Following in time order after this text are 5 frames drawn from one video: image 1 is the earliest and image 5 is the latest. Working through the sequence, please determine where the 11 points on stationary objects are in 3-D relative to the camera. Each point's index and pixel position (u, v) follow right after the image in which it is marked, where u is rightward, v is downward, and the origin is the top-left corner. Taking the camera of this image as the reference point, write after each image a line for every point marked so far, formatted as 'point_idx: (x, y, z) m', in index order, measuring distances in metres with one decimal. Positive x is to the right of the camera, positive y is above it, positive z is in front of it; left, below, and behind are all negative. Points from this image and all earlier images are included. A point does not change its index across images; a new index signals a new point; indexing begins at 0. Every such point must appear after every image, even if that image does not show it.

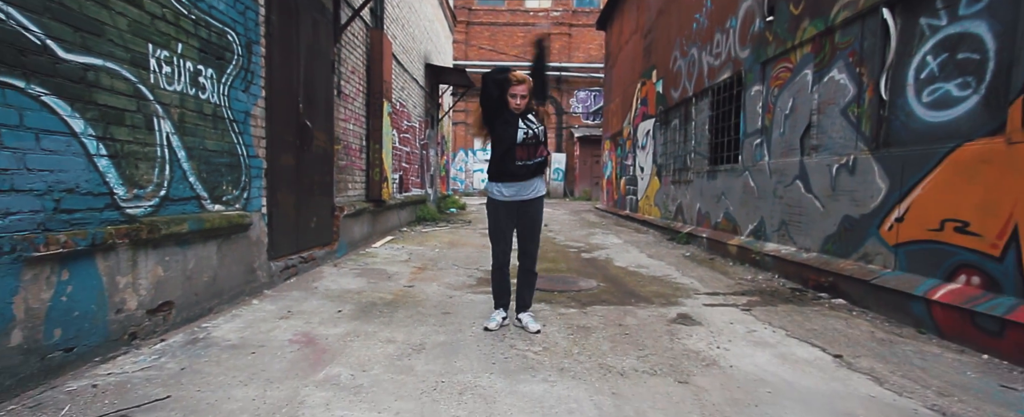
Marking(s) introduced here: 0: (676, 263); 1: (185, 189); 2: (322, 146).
0: (+1.9, -0.6, +6.2) m
1: (-2.0, +0.1, +3.2) m
2: (-2.0, +0.7, +5.5) m
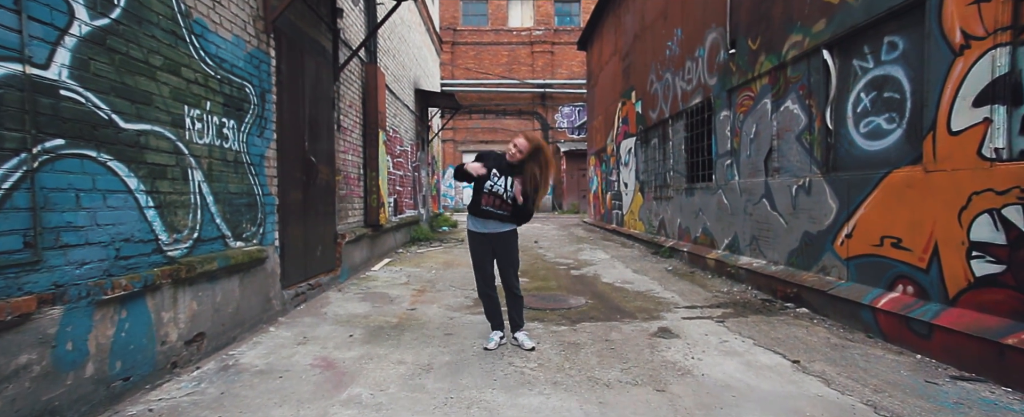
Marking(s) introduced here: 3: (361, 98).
0: (+1.9, -0.9, +6.6) m
1: (-2.0, -0.1, +3.5) m
2: (-2.1, +0.4, +5.9) m
3: (-2.2, +1.6, +7.7) m
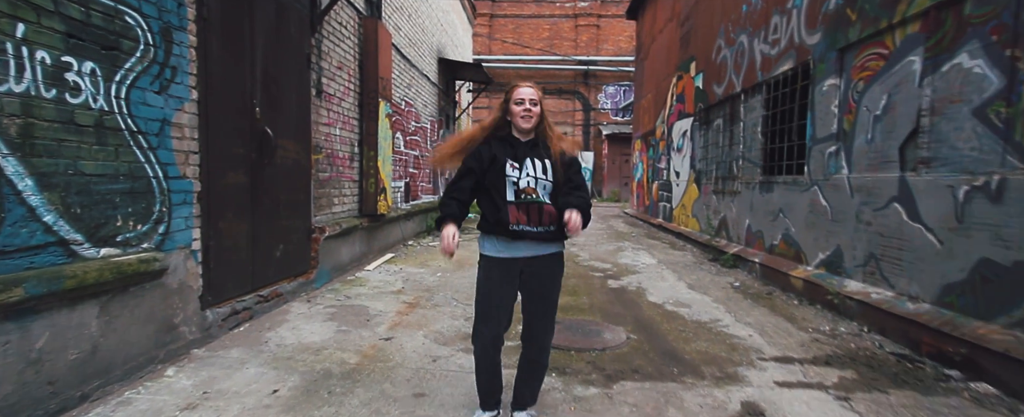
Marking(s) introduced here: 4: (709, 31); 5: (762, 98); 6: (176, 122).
0: (+2.1, -0.9, +5.0) m
1: (-2.0, -0.1, +2.2) m
2: (-1.9, +0.5, +4.6) m
3: (-1.9, +1.8, +6.3) m
4: (+3.2, +2.8, +8.4) m
5: (+3.0, +1.3, +6.4) m
6: (-2.0, +0.5, +3.1) m
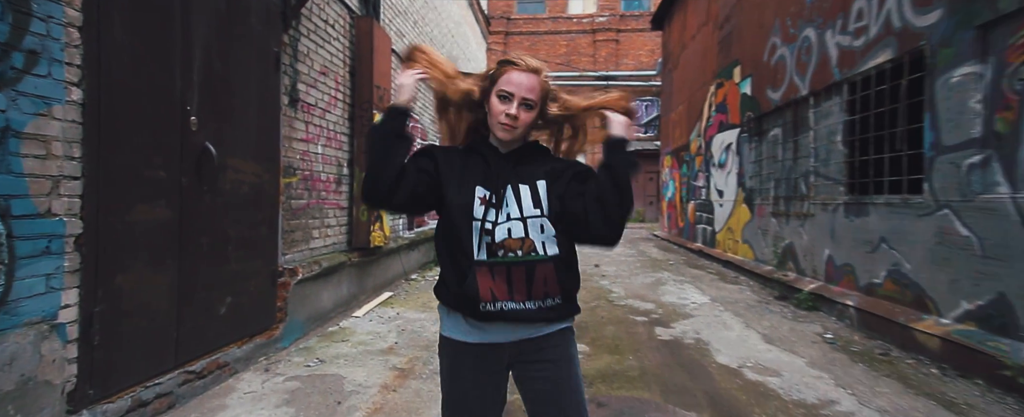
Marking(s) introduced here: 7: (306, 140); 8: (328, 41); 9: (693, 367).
0: (+2.3, -1.1, +3.7) m
1: (-1.9, -0.3, +1.1) m
2: (-1.8, +0.2, +3.4) m
3: (-1.7, +1.5, +5.3) m
4: (+3.4, +2.5, +7.2) m
5: (+3.2, +1.1, +5.2) m
6: (-1.9, +0.3, +2.0) m
7: (-1.8, +0.6, +4.5) m
8: (-1.7, +1.6, +4.9) m
9: (+1.3, -1.1, +3.7) m
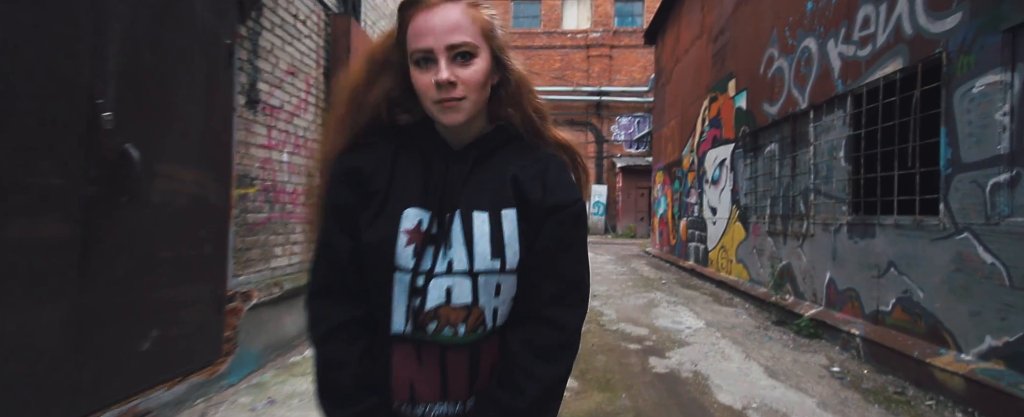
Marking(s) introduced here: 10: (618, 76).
0: (+2.1, -1.2, +3.3) m
1: (-2.0, -0.3, +0.7) m
2: (-1.9, +0.1, +3.0) m
3: (-1.8, +1.3, +4.9) m
4: (+3.2, +2.3, +7.0) m
5: (+3.1, +0.9, +4.9) m
6: (-2.0, +0.2, +1.6) m
7: (-1.9, +0.5, +4.1) m
8: (-1.8, +1.4, +4.5) m
9: (+1.1, -1.3, +3.4) m
10: (+3.8, +4.9, +18.9) m
